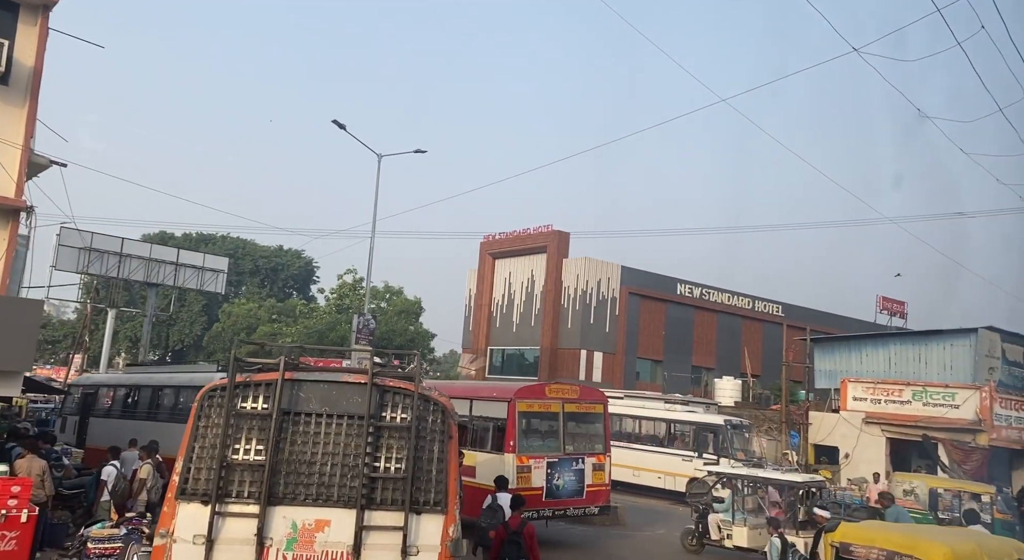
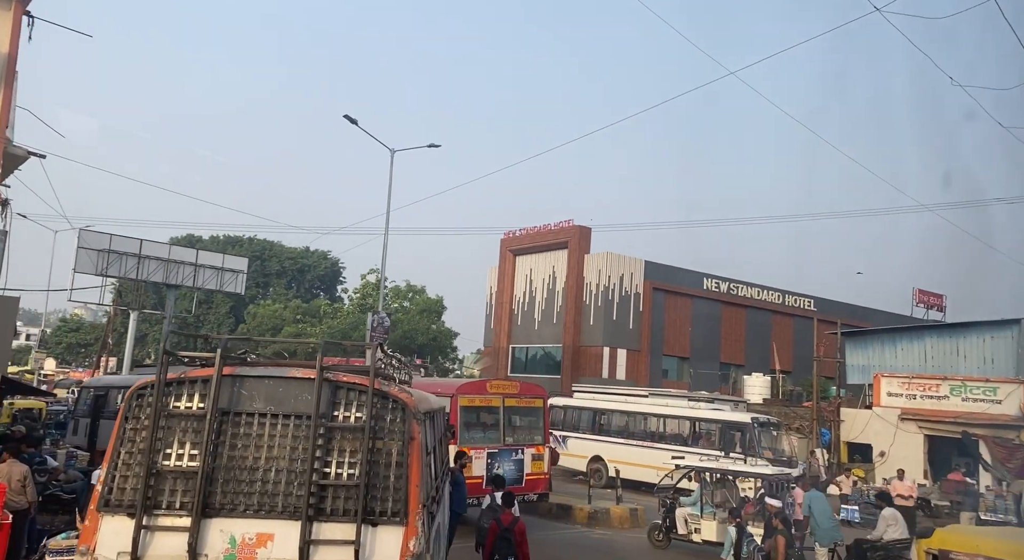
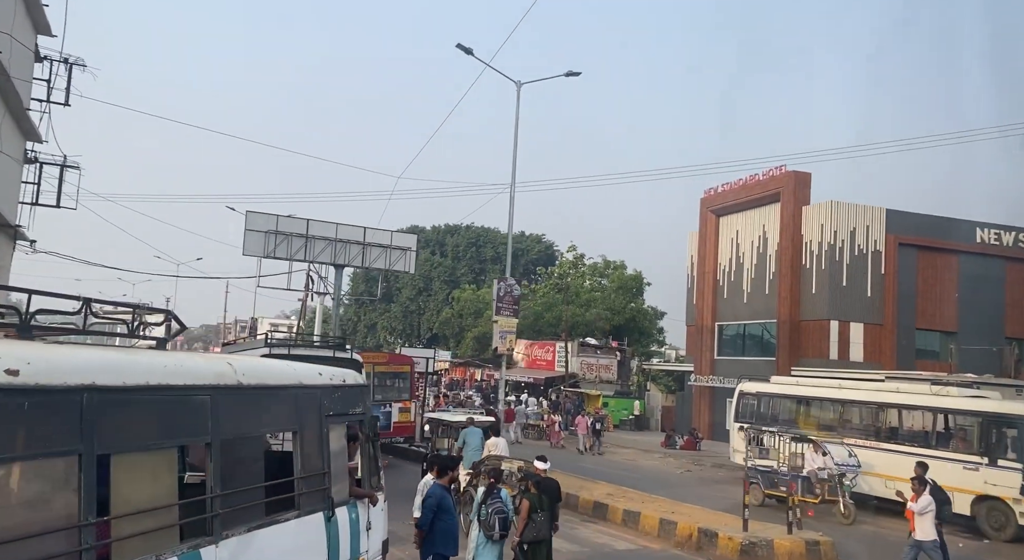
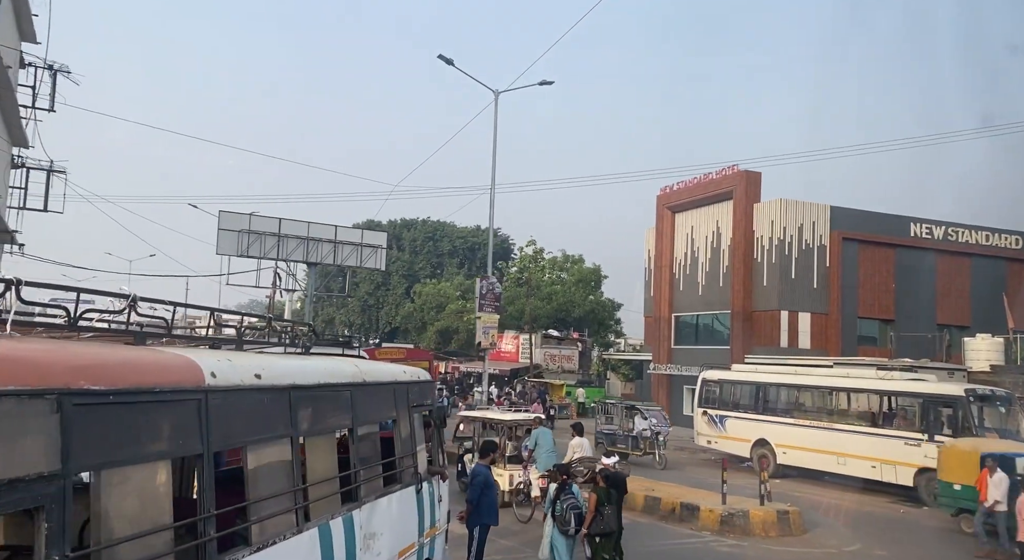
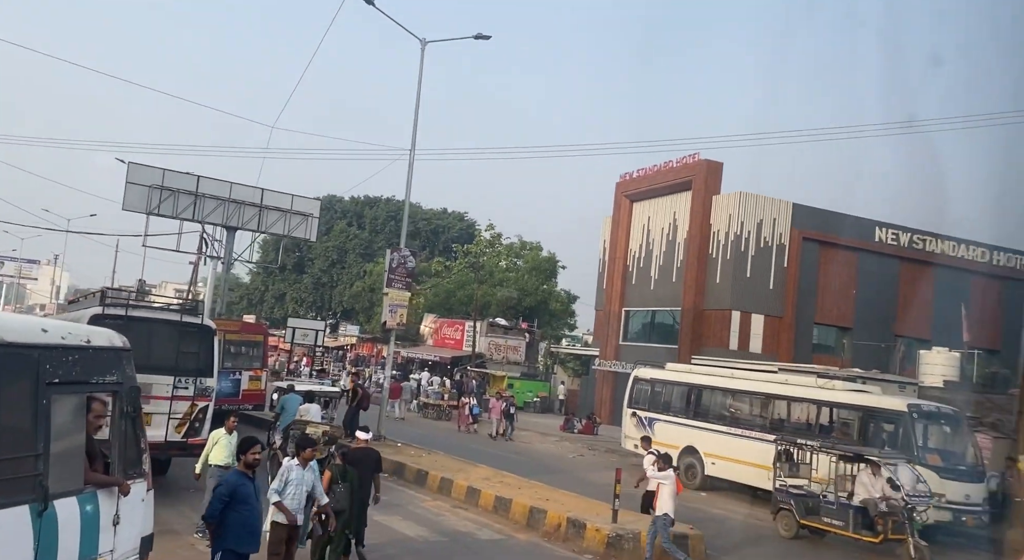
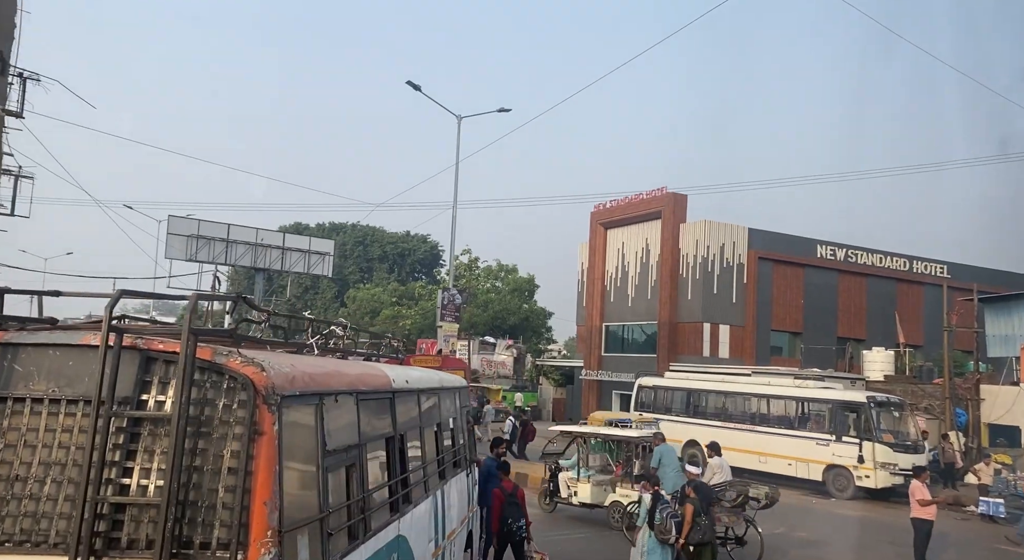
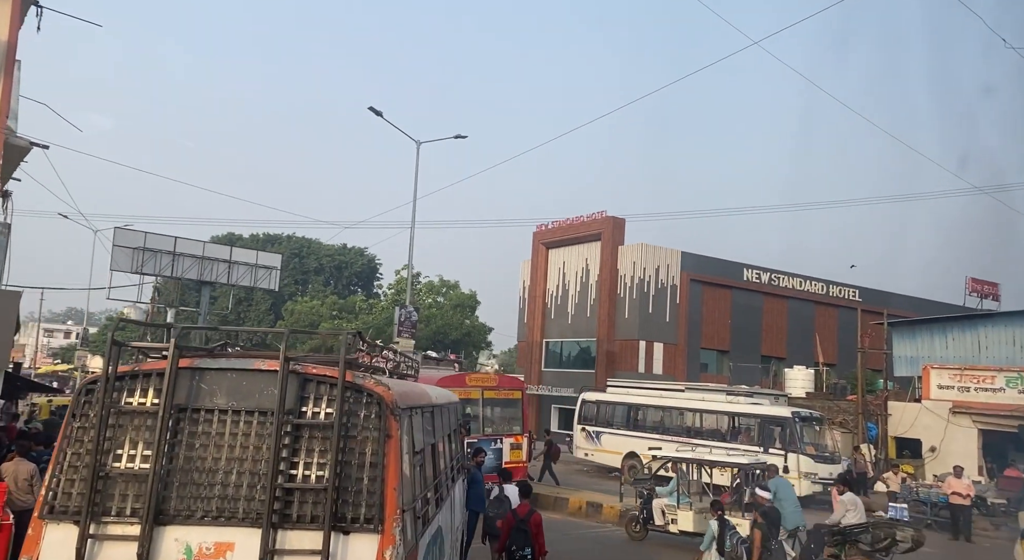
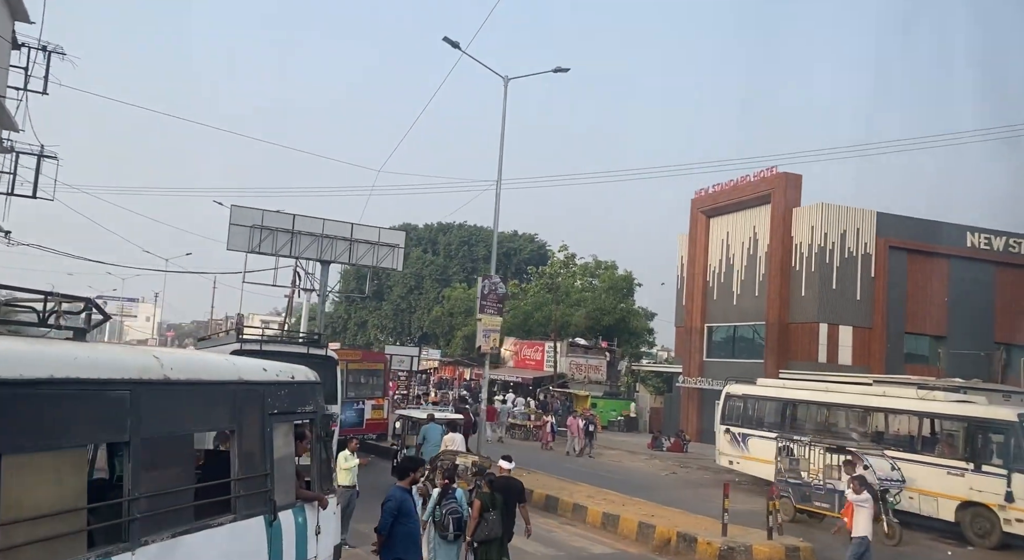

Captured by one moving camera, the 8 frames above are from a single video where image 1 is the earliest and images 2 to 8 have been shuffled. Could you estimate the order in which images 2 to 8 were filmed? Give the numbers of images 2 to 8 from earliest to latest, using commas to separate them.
2, 7, 6, 4, 3, 8, 5
